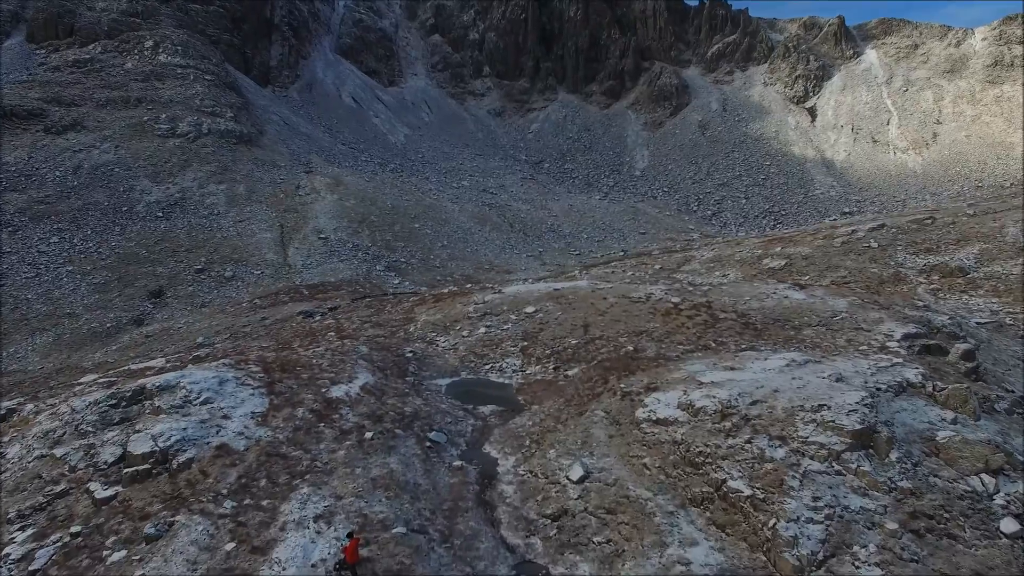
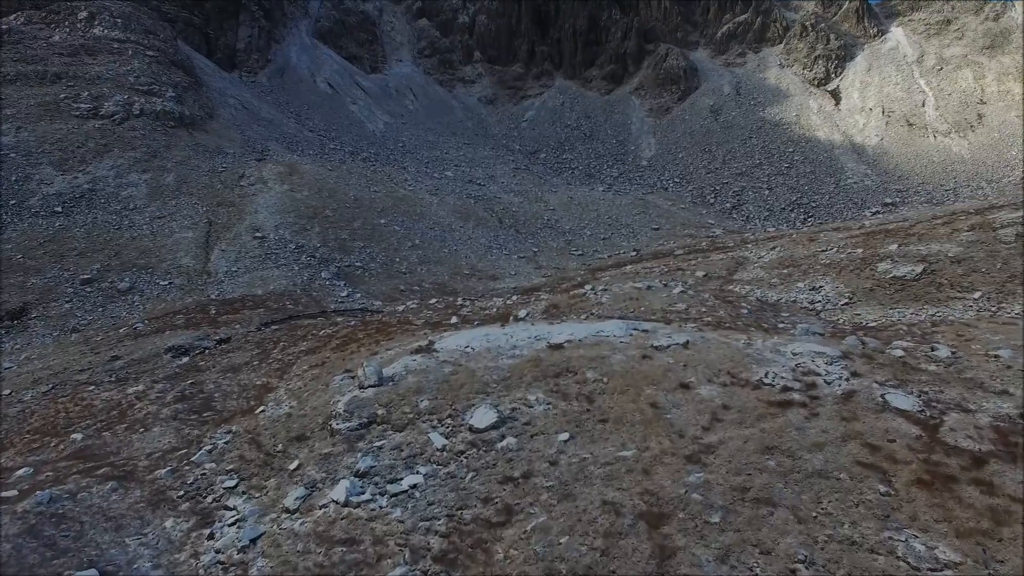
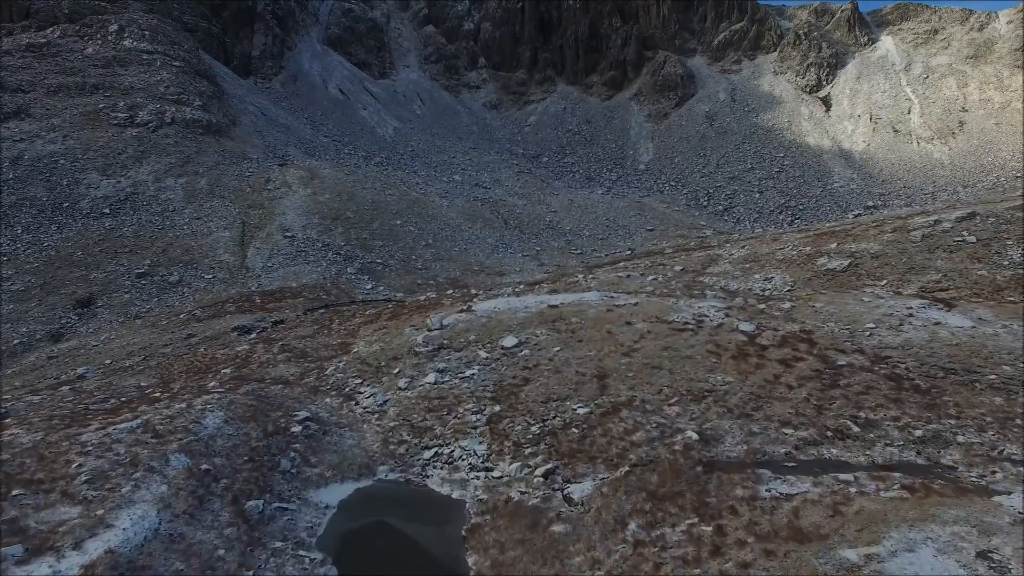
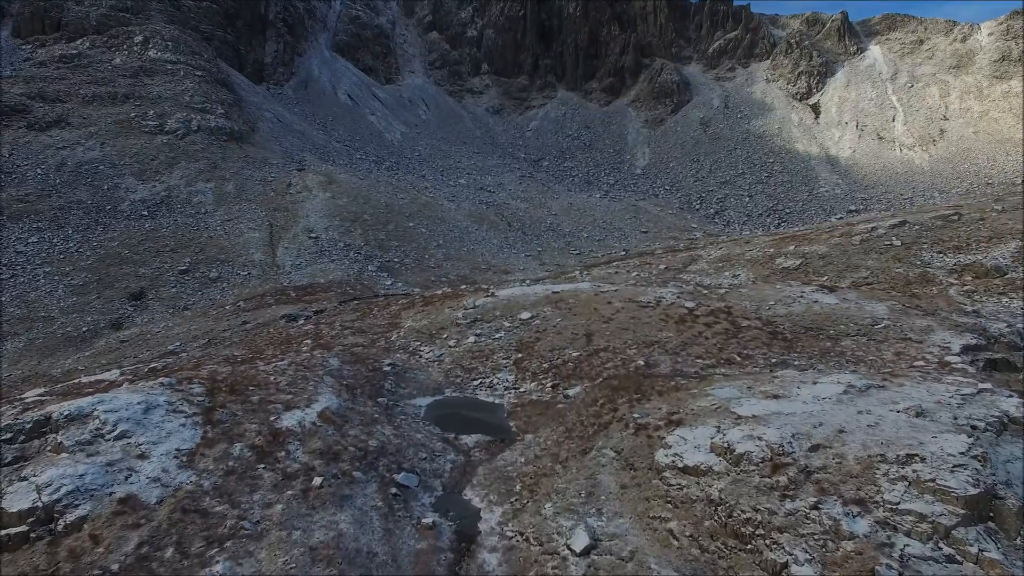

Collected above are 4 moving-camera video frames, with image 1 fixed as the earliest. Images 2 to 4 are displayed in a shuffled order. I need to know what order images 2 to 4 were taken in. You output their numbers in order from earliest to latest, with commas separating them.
4, 3, 2
